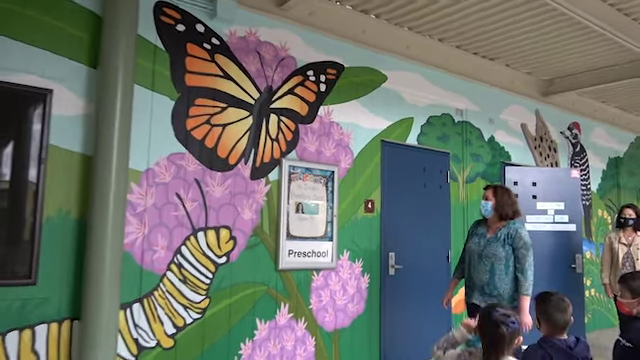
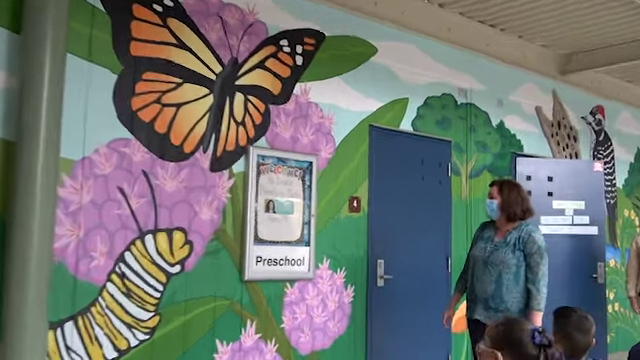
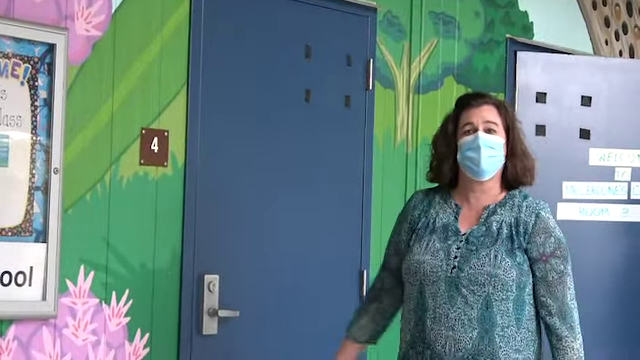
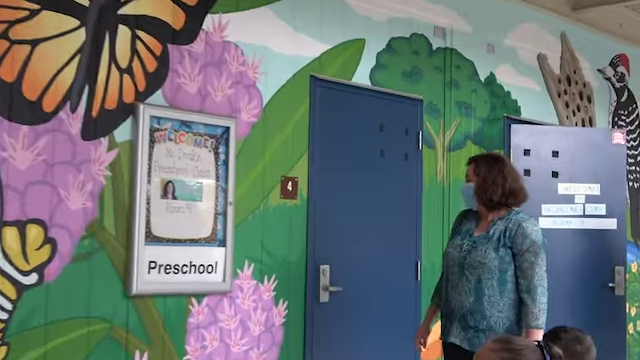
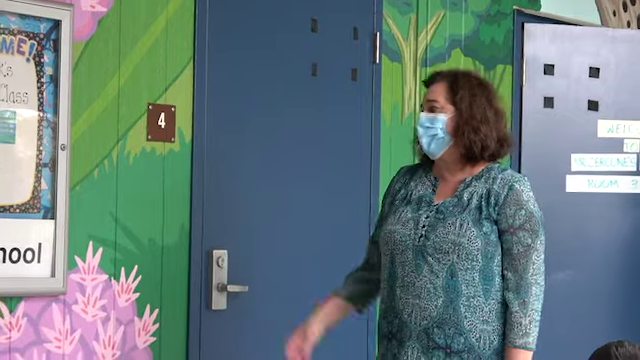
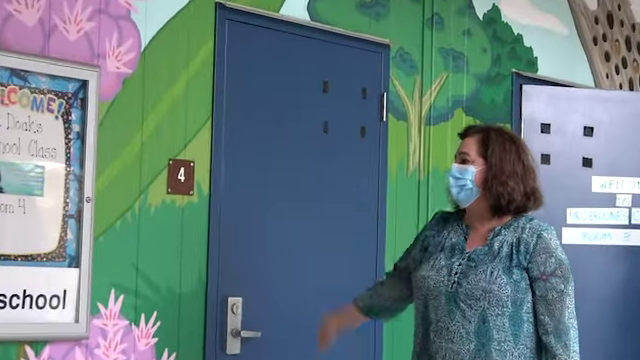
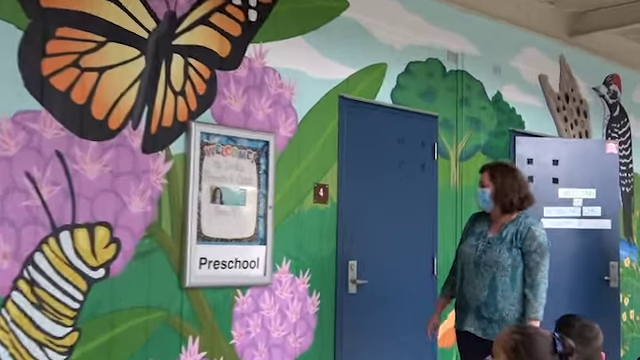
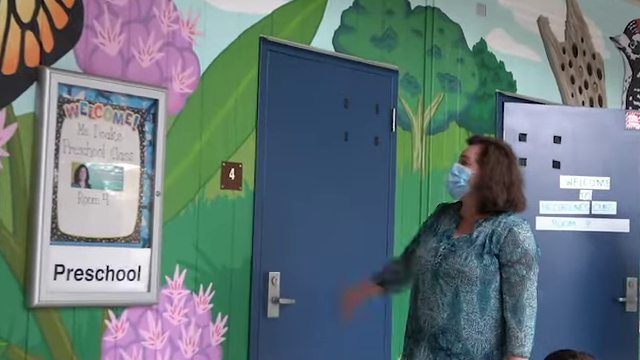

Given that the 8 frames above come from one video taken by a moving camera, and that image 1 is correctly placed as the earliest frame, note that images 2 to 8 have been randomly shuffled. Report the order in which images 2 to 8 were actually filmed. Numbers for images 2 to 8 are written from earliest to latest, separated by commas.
2, 7, 4, 8, 6, 3, 5
